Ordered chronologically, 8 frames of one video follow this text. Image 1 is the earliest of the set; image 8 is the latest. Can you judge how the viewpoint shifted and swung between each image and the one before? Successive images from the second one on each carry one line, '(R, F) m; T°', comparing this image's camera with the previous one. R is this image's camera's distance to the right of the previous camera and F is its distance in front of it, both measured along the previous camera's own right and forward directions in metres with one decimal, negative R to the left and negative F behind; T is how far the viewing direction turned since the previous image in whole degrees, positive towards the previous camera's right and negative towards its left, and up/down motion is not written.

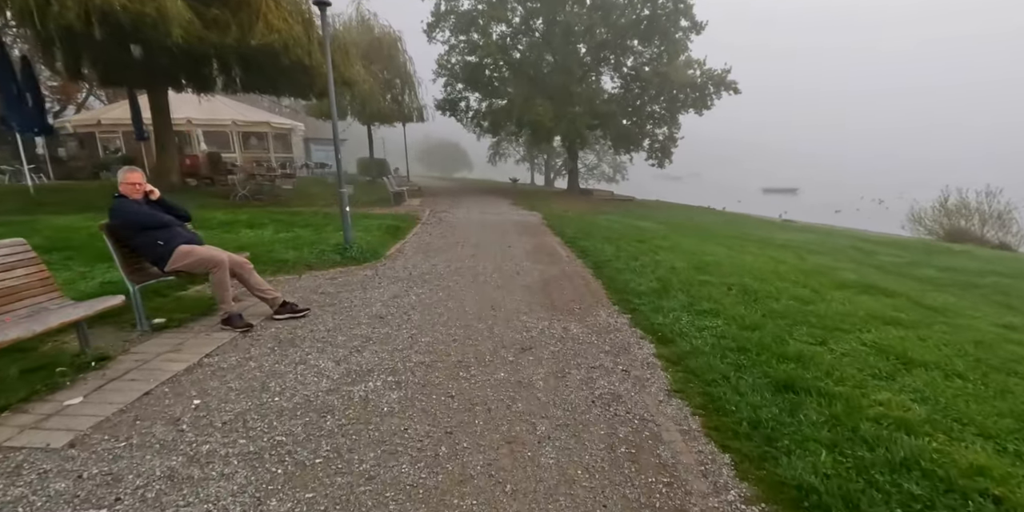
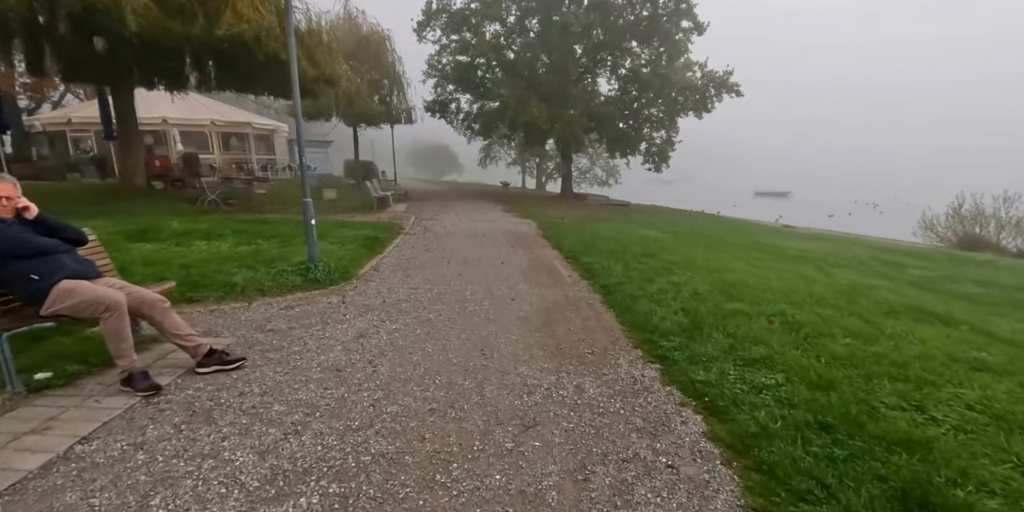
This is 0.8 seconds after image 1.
(0.0, +1.2) m; +1°
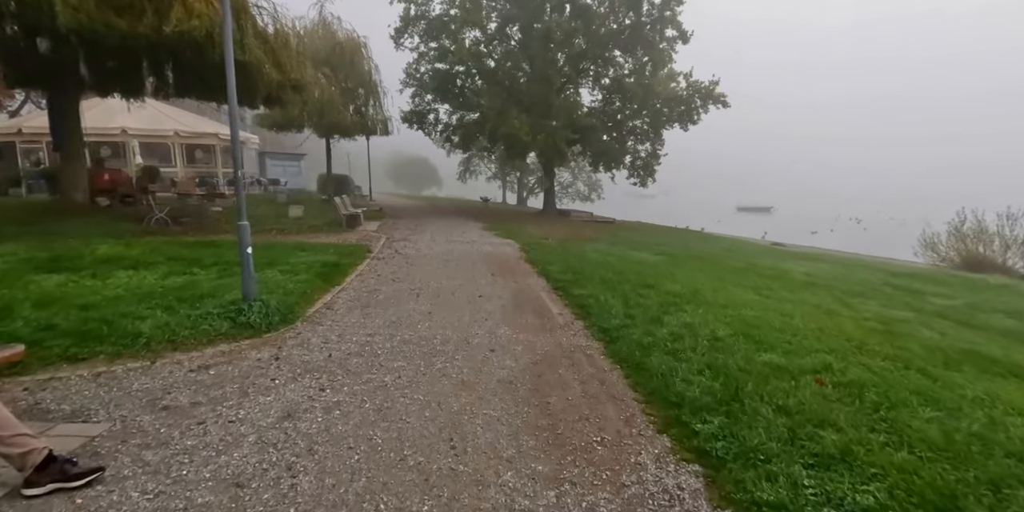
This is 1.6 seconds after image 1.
(0.0, +1.2) m; +2°
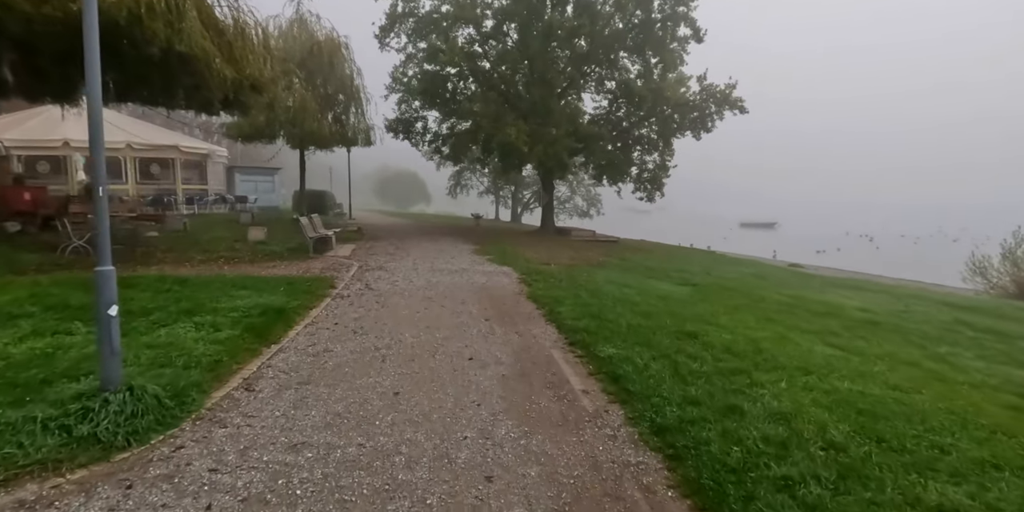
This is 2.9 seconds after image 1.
(-0.1, +1.9) m; +1°
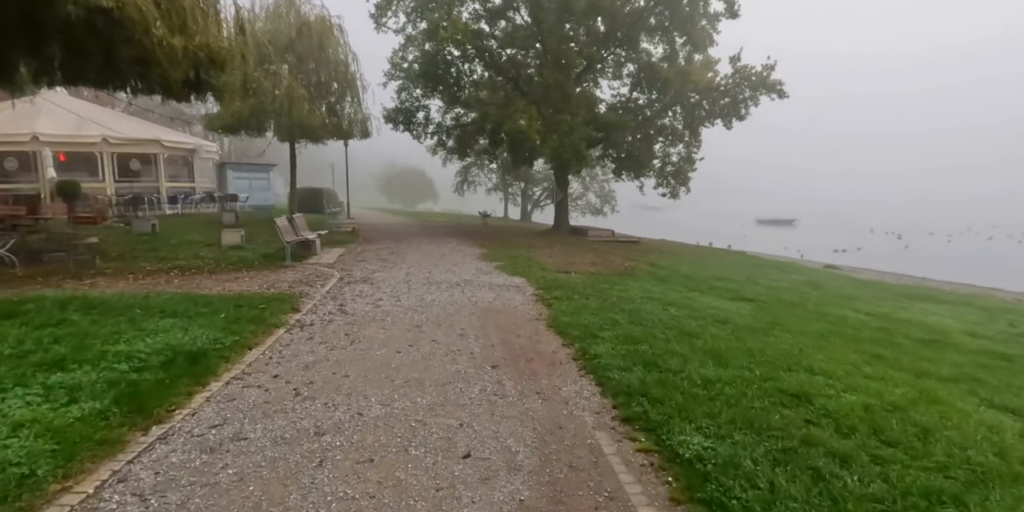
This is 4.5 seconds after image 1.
(-0.1, +2.0) m; -1°
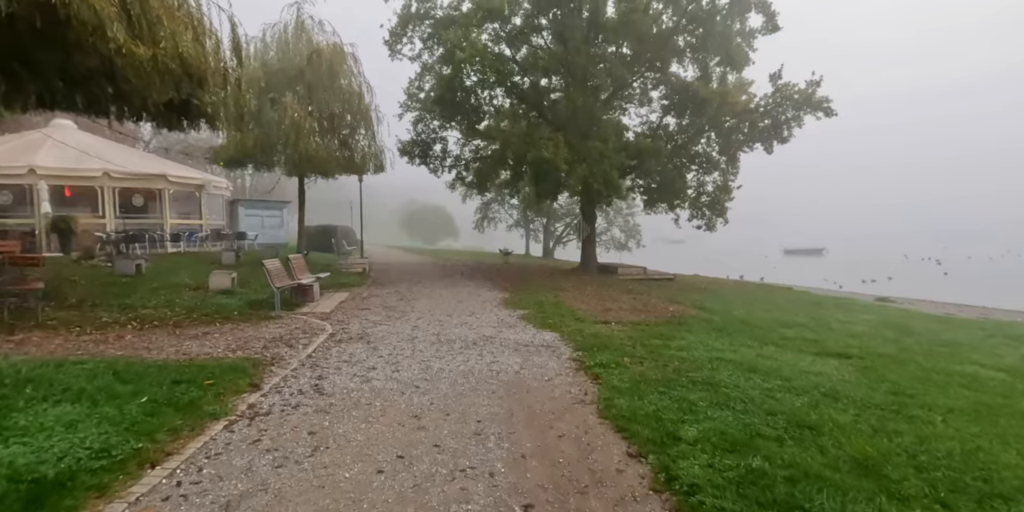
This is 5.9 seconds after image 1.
(-0.1, +1.7) m; -2°
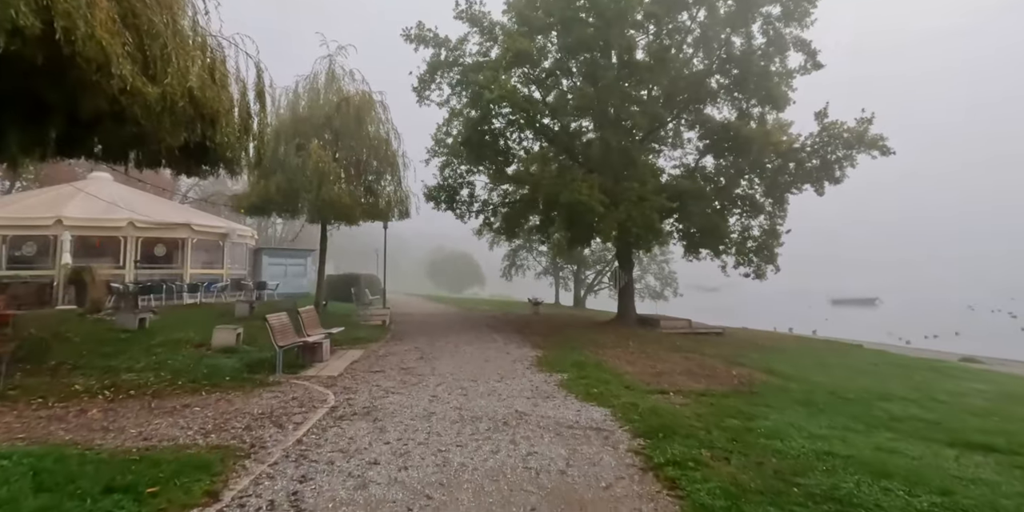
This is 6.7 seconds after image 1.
(-0.1, +1.2) m; -3°
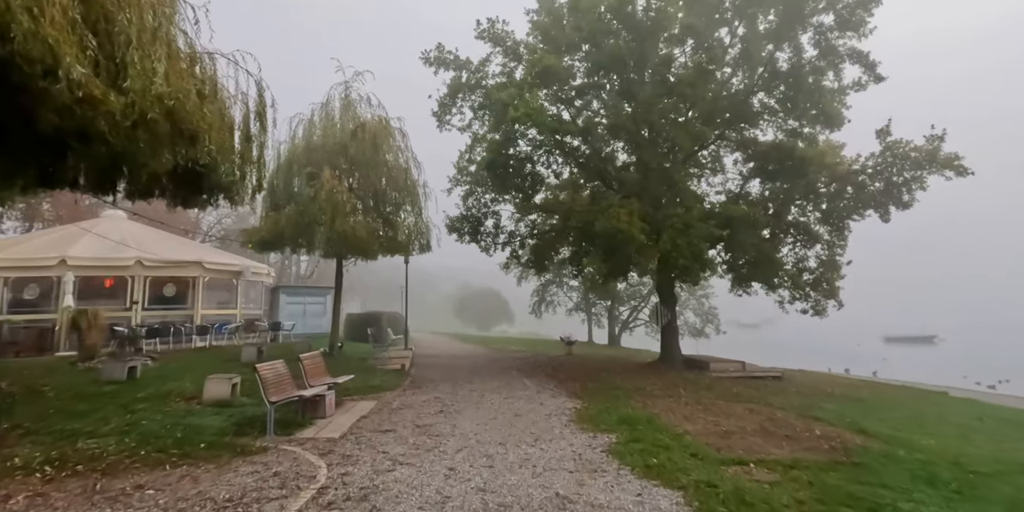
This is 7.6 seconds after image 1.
(-0.1, +1.3) m; -3°
